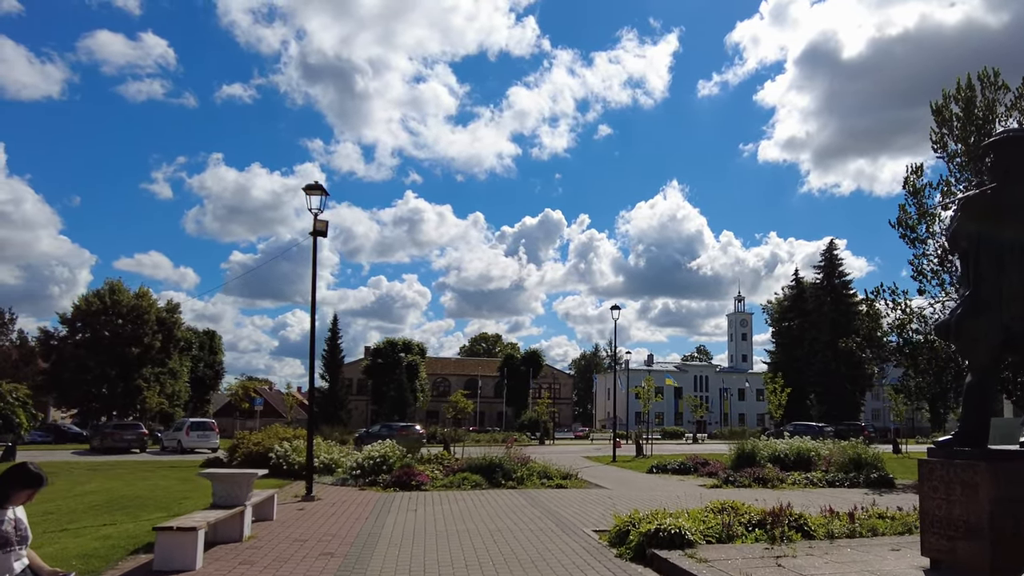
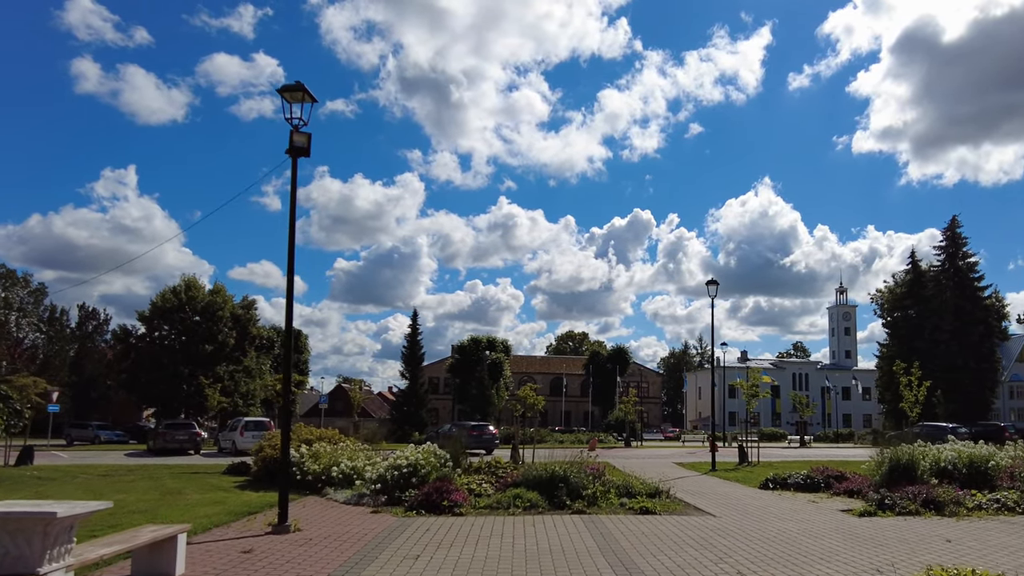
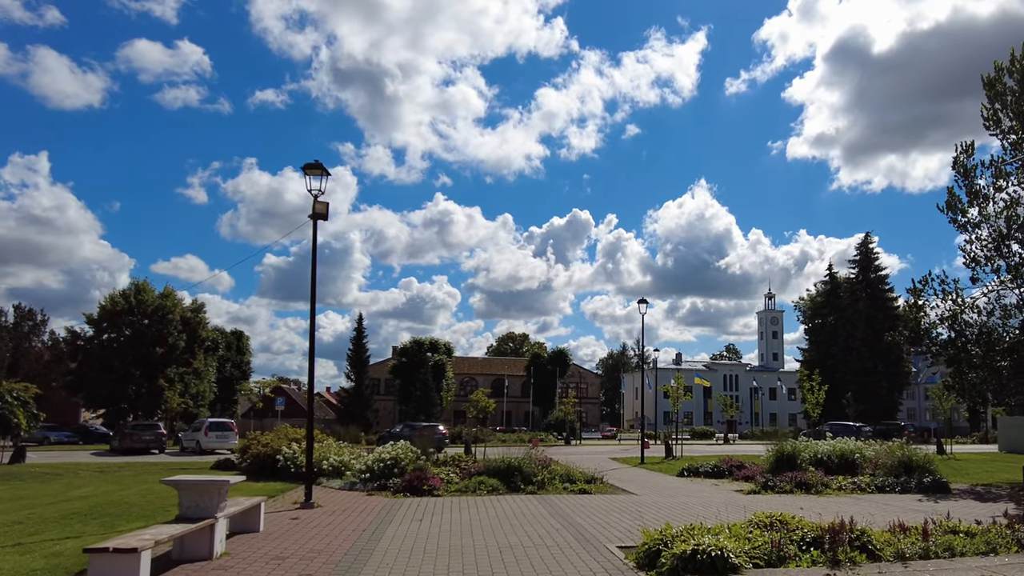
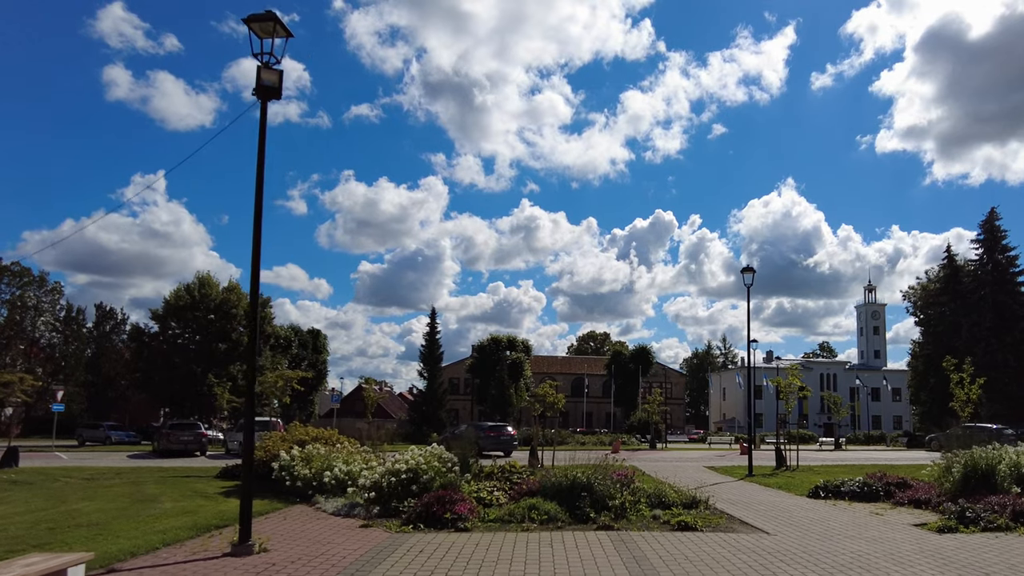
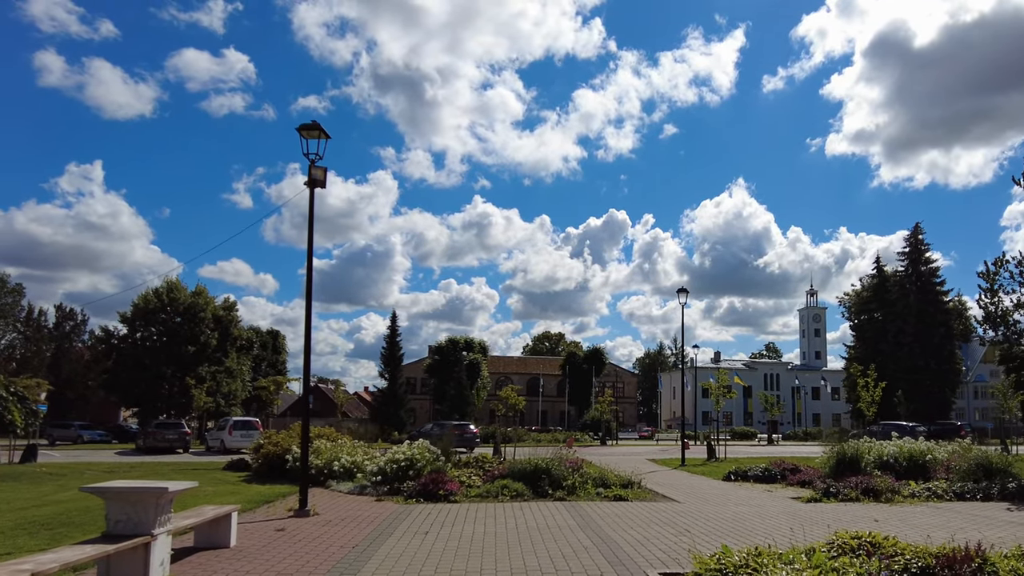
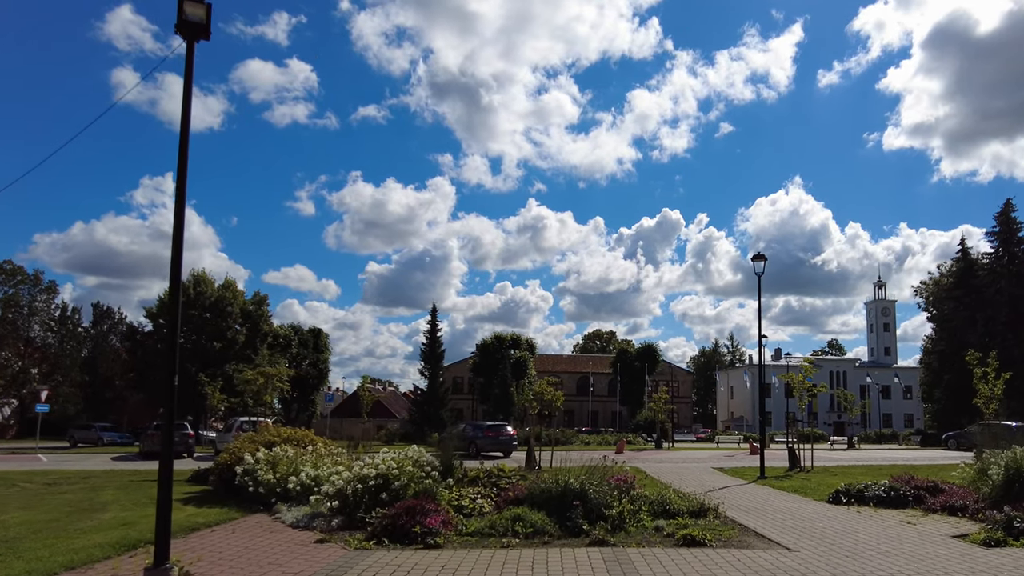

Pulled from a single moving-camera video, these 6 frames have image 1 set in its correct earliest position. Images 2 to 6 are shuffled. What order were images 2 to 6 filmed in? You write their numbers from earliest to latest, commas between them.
3, 5, 2, 4, 6
